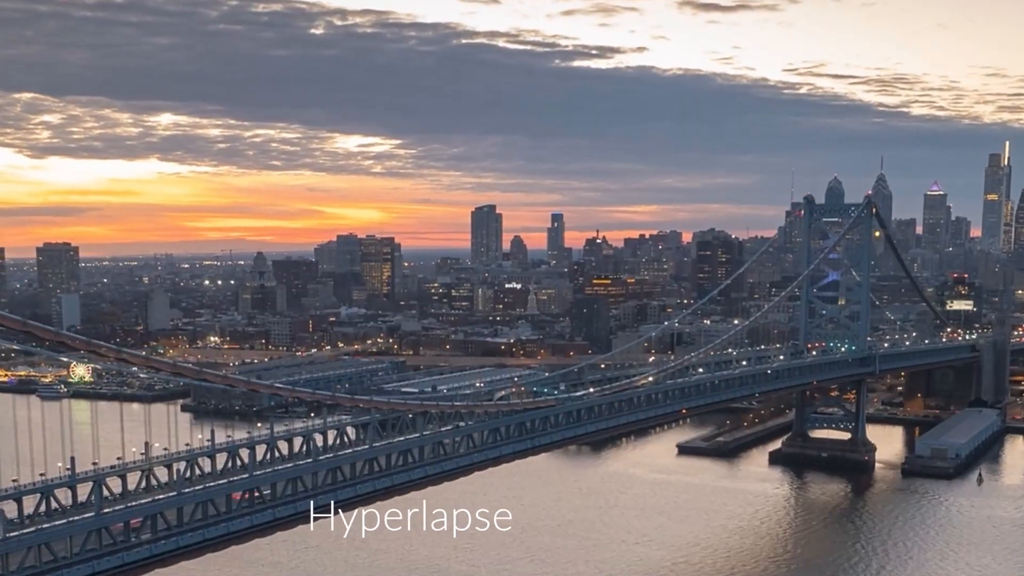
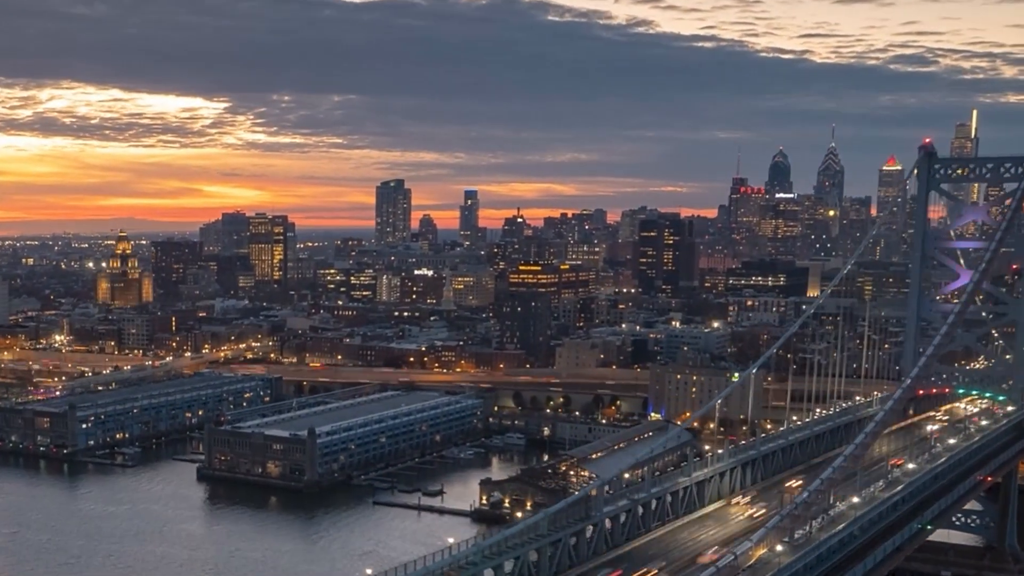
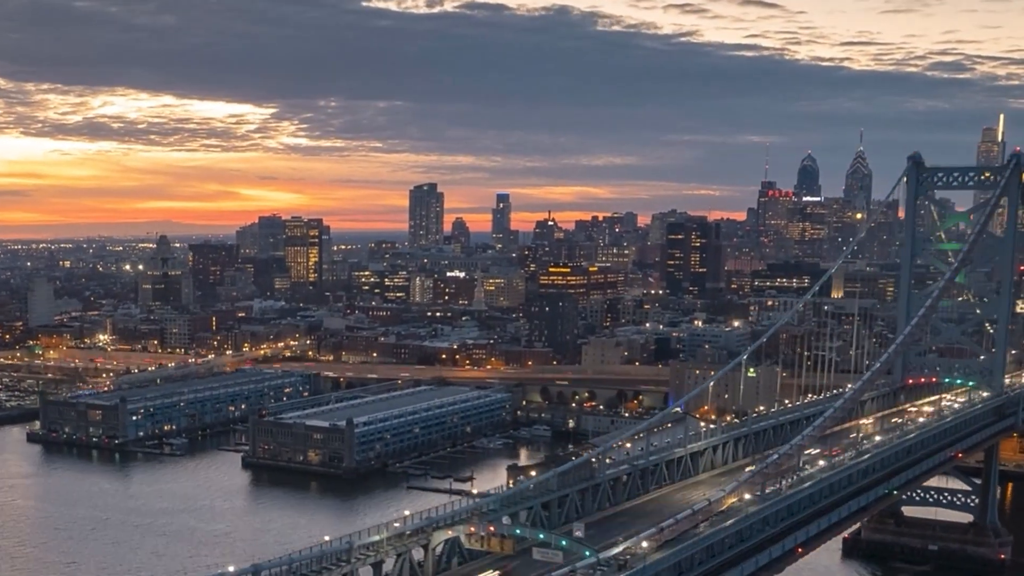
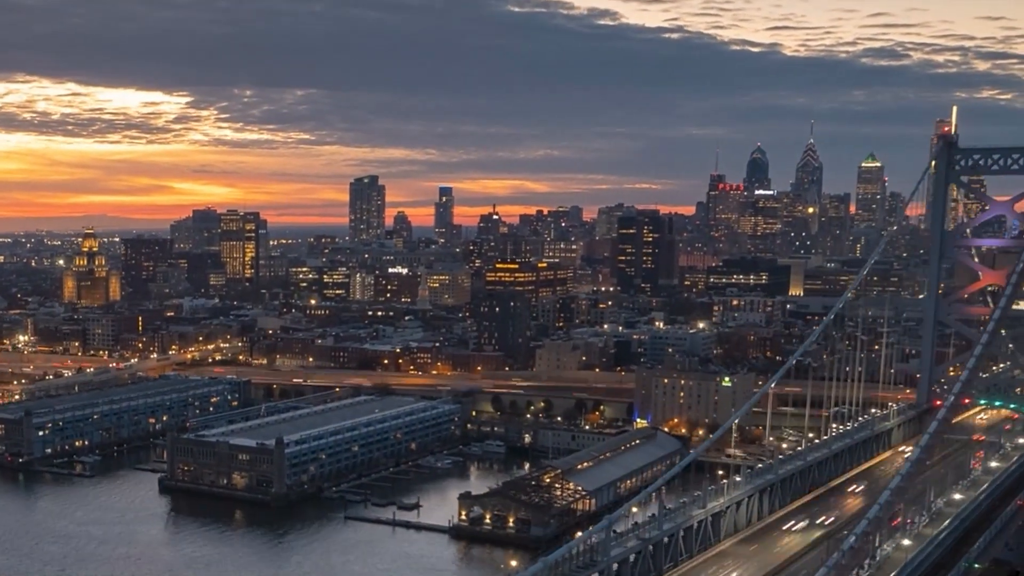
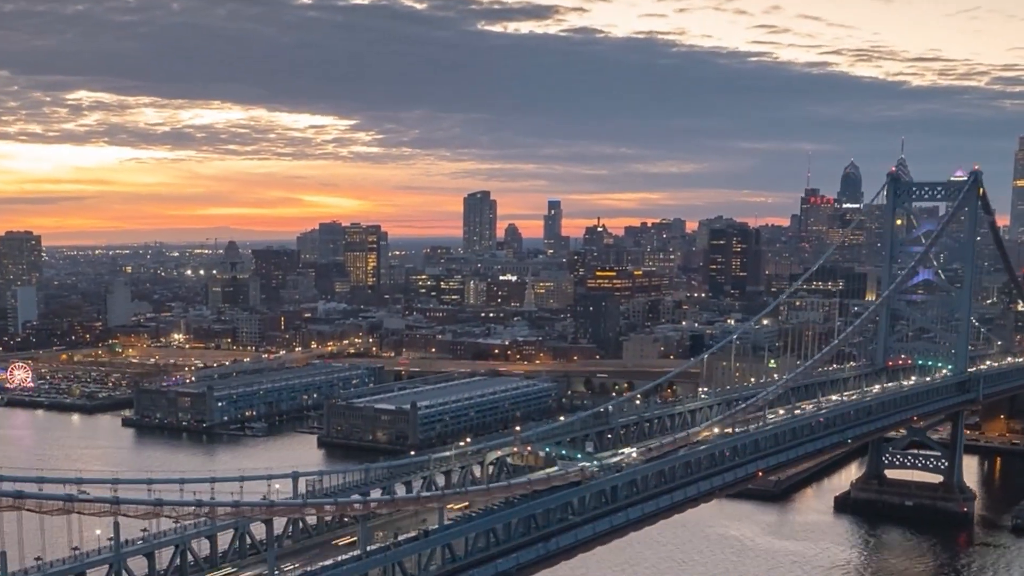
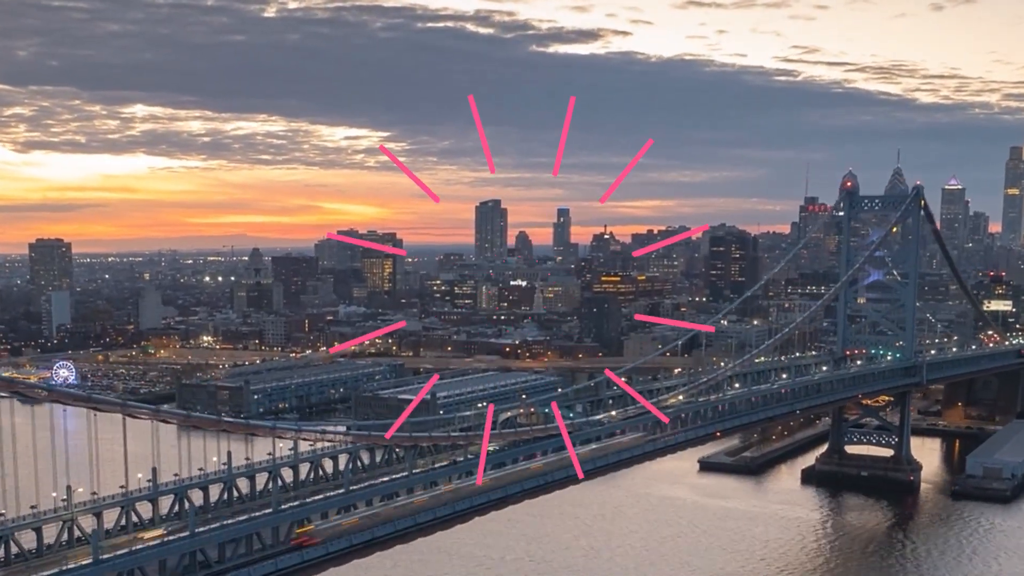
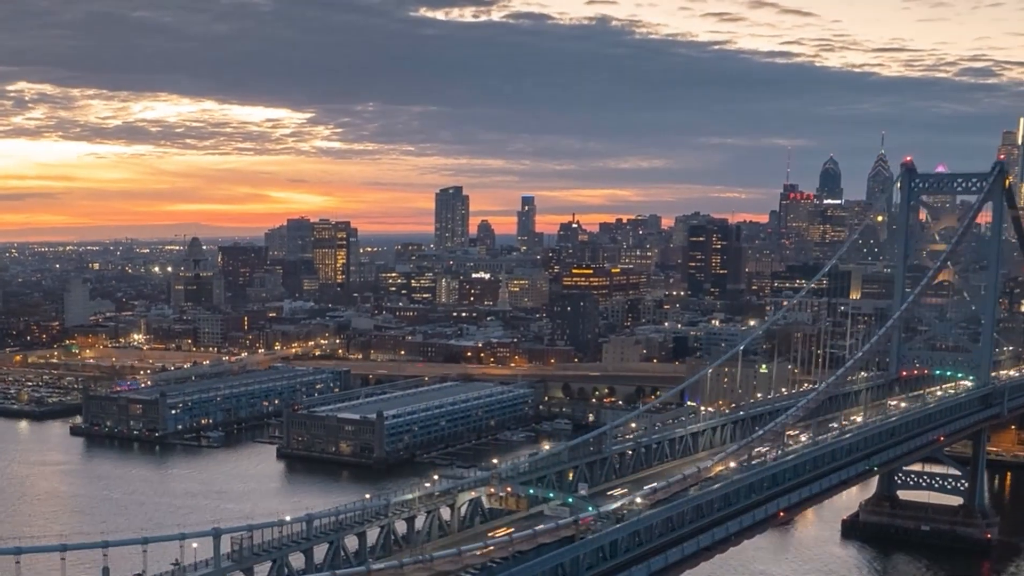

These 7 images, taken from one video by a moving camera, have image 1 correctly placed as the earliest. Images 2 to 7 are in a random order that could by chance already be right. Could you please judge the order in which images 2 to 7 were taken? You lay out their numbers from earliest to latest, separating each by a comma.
6, 5, 7, 3, 2, 4
